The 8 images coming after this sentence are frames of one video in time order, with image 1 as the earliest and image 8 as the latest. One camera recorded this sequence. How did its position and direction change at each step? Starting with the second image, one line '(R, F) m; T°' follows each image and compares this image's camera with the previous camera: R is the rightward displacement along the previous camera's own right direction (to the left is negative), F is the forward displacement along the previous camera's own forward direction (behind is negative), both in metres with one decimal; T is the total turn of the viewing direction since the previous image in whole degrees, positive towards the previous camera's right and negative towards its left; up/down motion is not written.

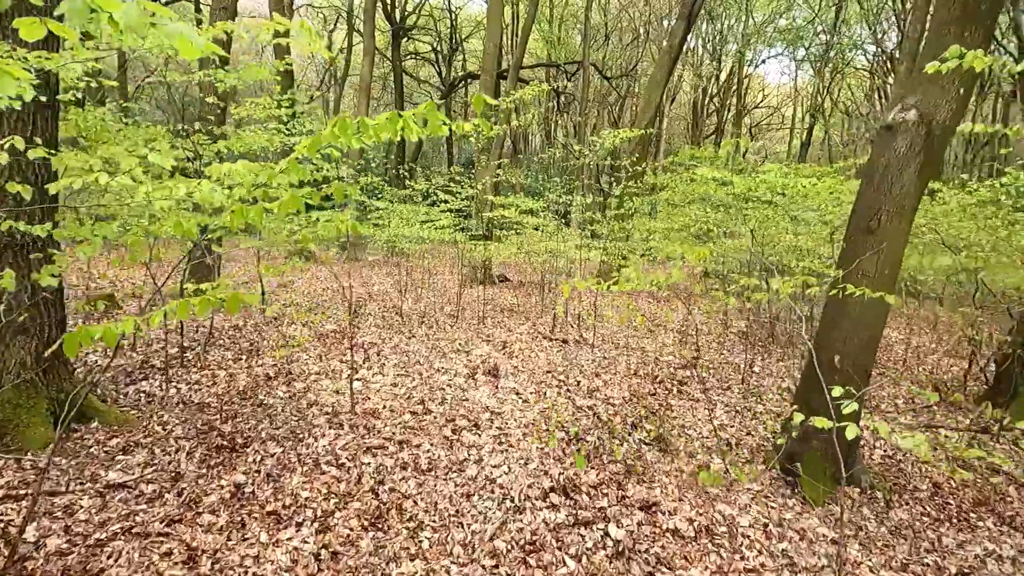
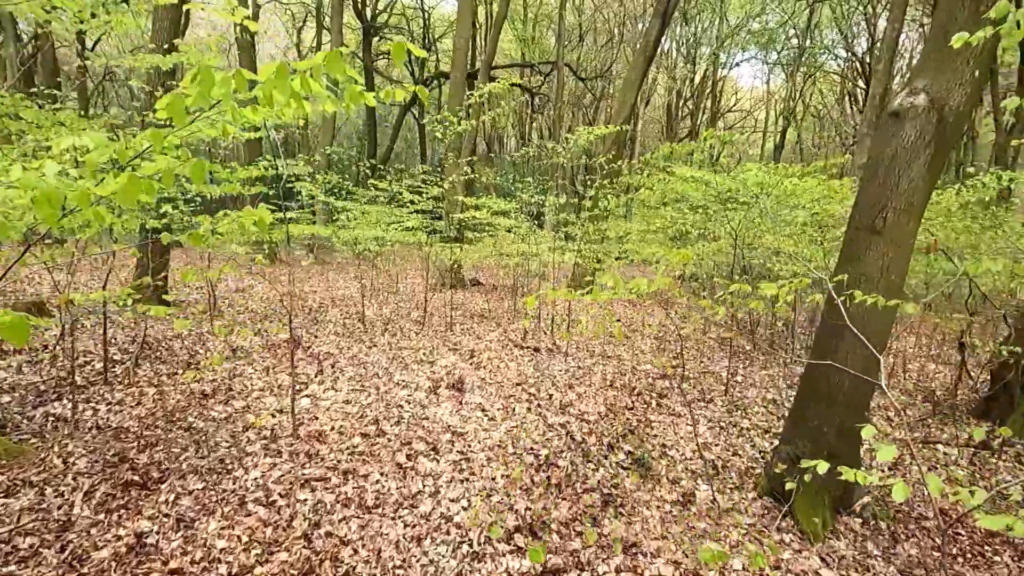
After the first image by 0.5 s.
(+0.1, +0.5) m; +2°
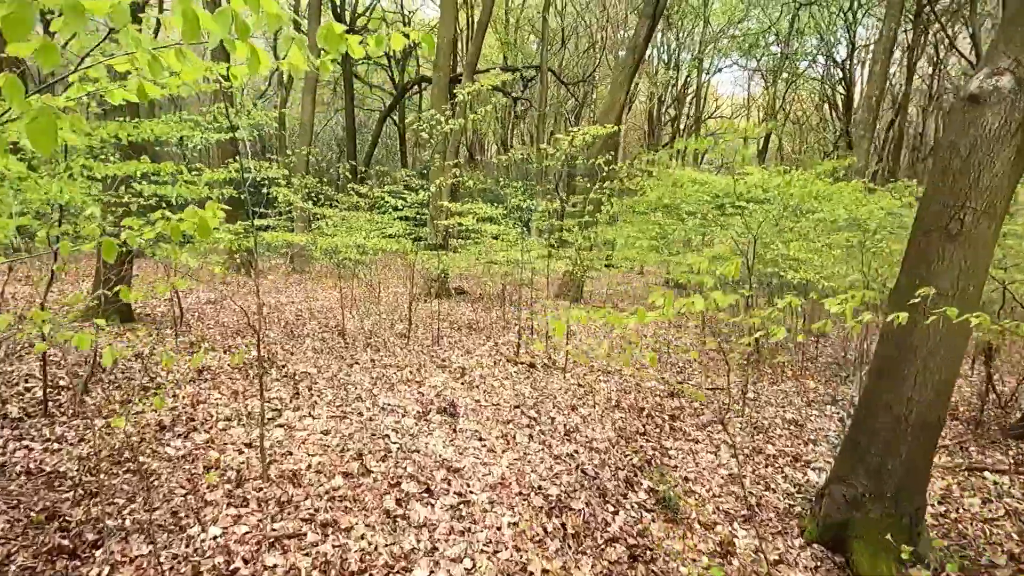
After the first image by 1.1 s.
(-0.1, +0.6) m; +2°
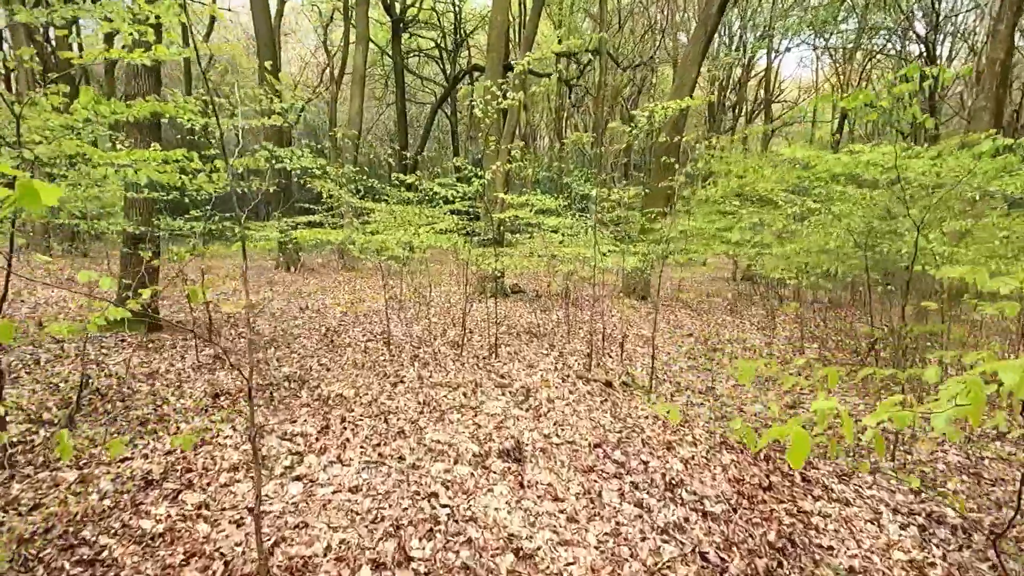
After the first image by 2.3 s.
(-0.2, +1.2) m; -5°
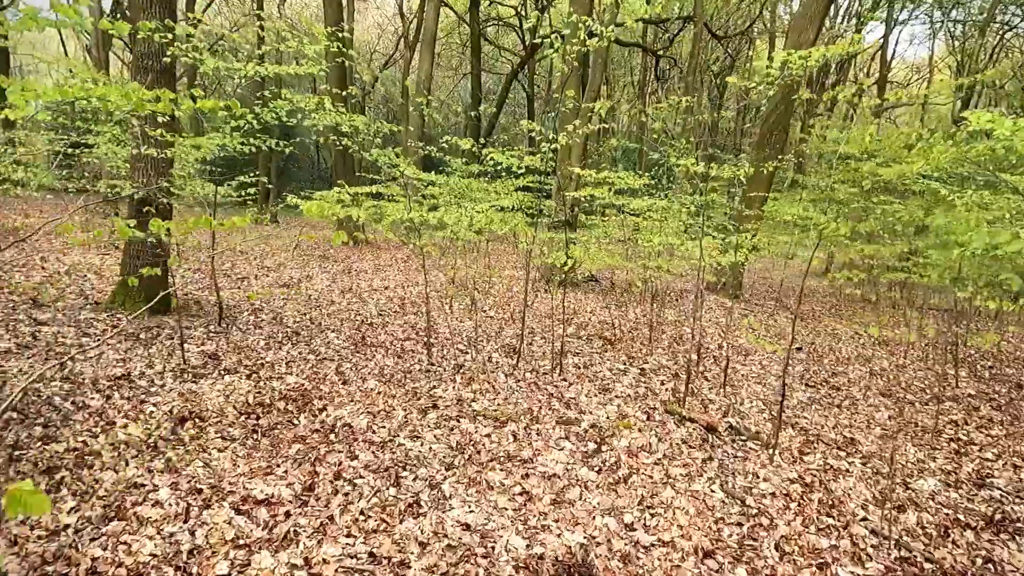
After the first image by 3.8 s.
(0.0, +1.6) m; -6°
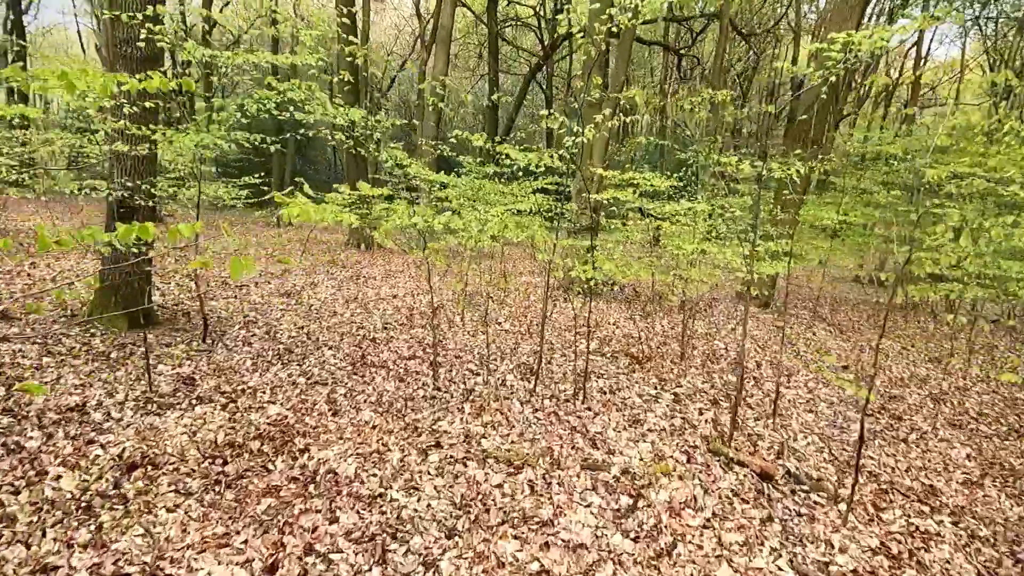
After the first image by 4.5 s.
(0.0, +0.7) m; -1°
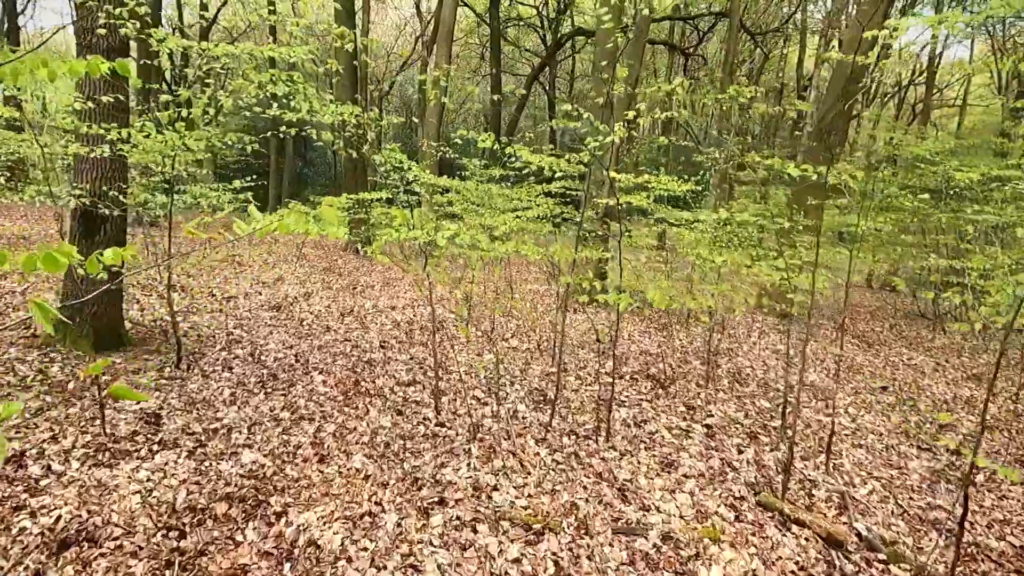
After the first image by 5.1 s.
(-0.1, +0.6) m; 0°
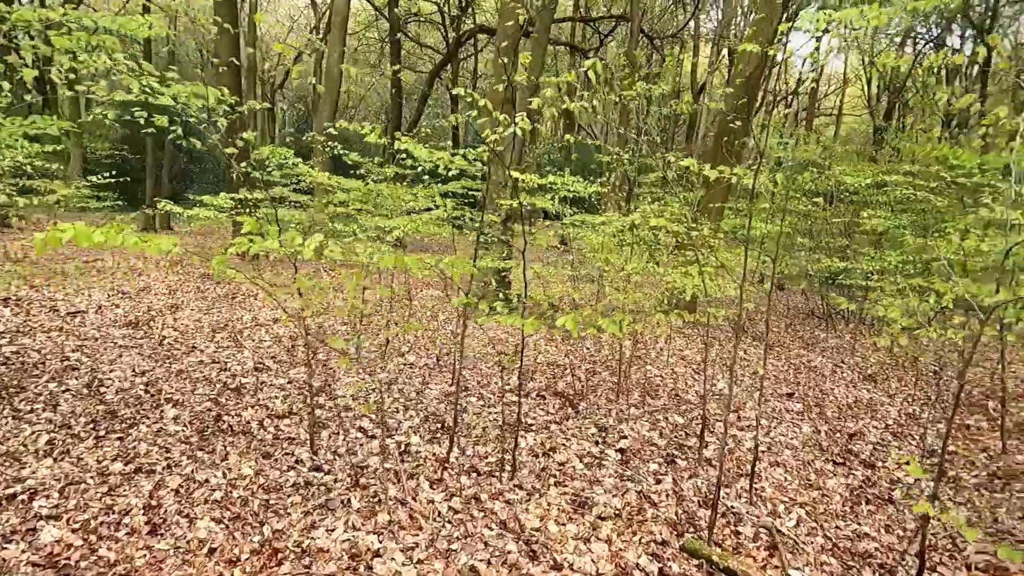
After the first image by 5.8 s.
(+0.1, +0.6) m; +8°
